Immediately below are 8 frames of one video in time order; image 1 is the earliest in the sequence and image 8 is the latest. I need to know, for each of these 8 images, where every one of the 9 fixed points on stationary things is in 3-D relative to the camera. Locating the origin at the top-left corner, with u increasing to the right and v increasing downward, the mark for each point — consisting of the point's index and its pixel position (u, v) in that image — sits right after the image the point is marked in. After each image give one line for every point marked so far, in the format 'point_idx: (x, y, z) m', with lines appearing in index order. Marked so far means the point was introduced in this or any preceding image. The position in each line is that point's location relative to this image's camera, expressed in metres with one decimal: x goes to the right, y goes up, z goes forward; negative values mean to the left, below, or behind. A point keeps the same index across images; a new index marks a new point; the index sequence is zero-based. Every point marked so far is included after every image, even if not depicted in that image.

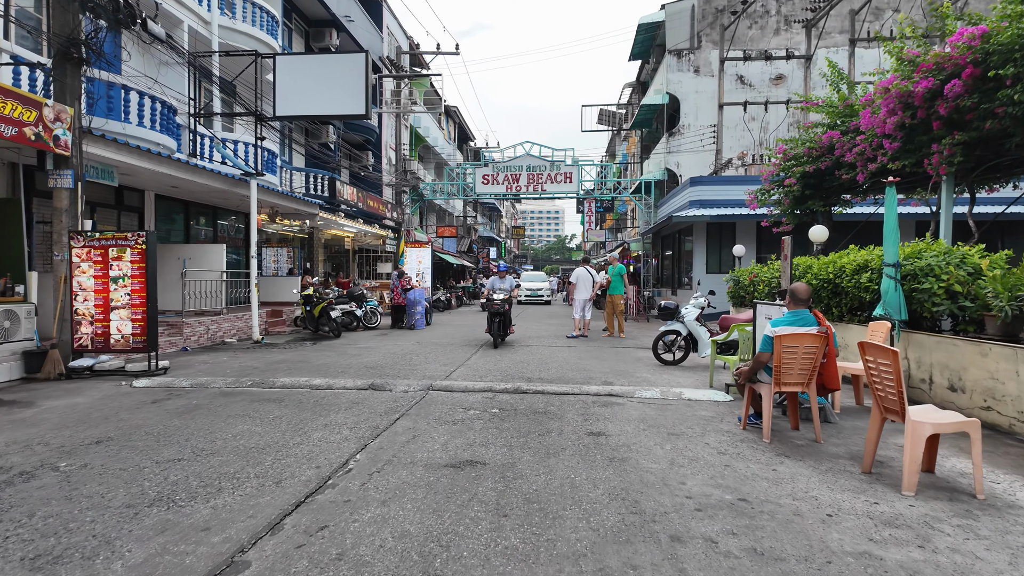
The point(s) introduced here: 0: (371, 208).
0: (-4.7, +2.7, +19.7) m
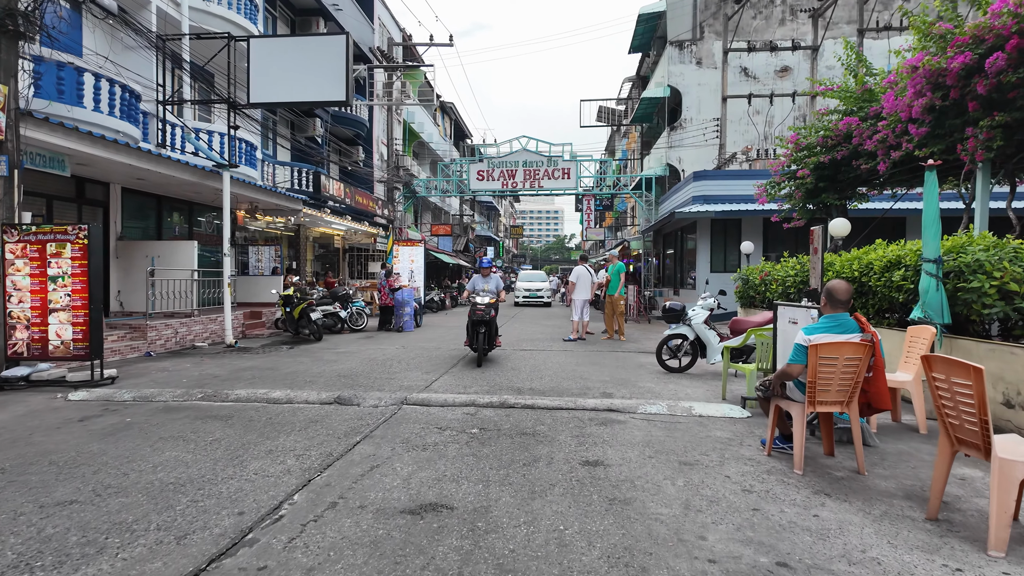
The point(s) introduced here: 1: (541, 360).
0: (-4.8, +2.7, +18.9) m
1: (+0.5, -1.1, +8.7) m
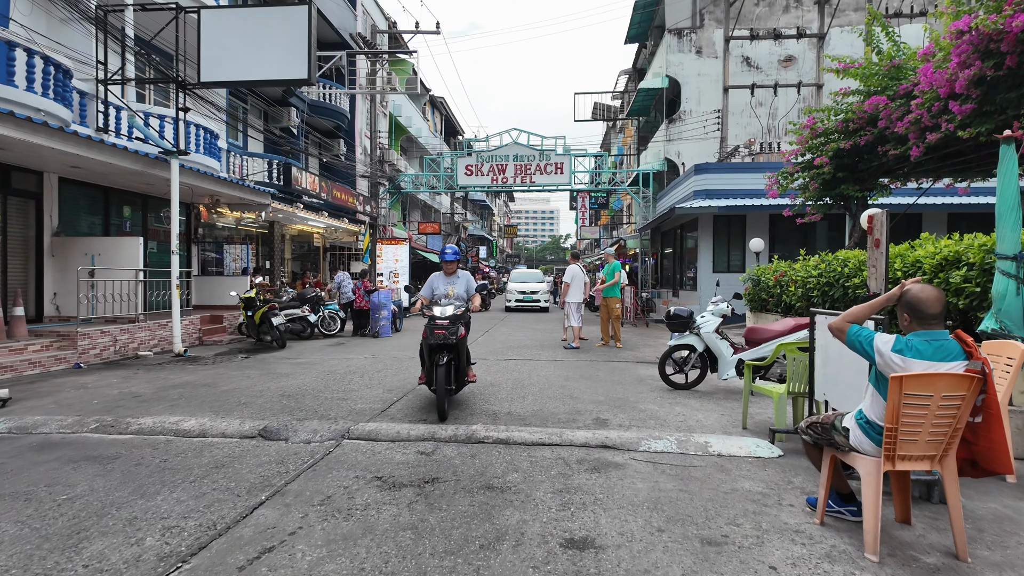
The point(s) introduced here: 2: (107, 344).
0: (-5.2, +2.6, +17.7) m
1: (+0.2, -1.1, +7.5) m
2: (-6.0, -0.8, +8.7) m
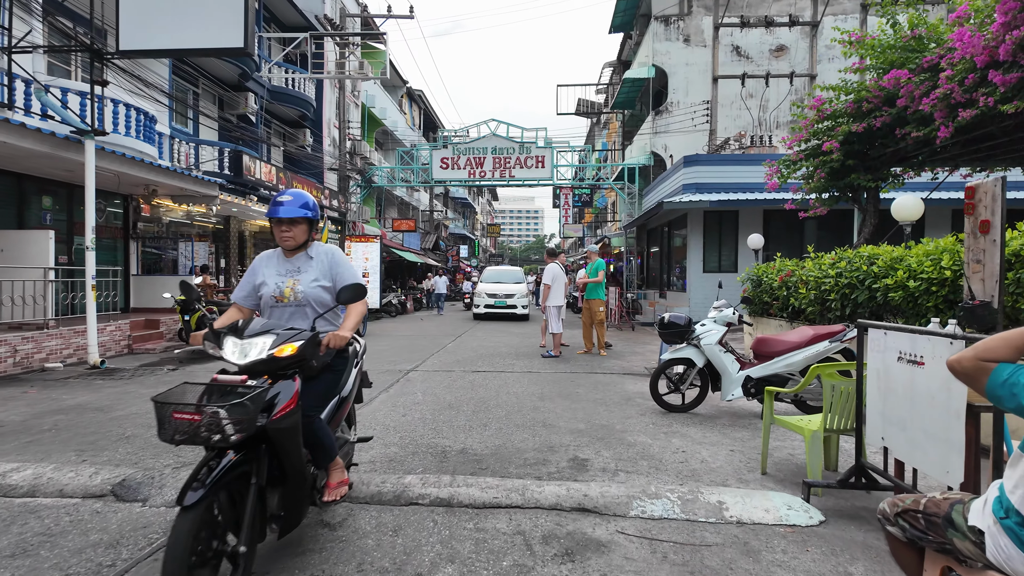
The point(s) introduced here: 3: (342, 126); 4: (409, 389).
0: (-5.8, +2.6, +16.4) m
1: (-0.2, -1.1, +6.4) m
2: (-6.4, -0.8, +7.4) m
3: (-5.5, +5.3, +19.3) m
4: (-1.1, -1.1, +6.5) m
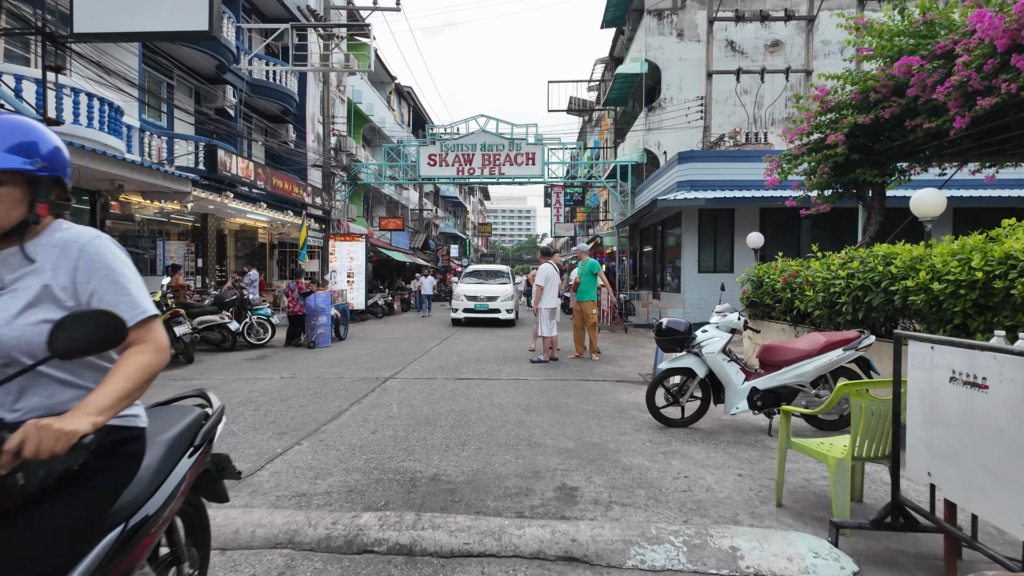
0: (-6.1, +2.6, +15.9) m
1: (-0.3, -1.1, +5.9) m
2: (-6.5, -0.9, +6.8) m
3: (-5.8, +5.2, +18.7) m
4: (-1.3, -1.1, +6.0) m
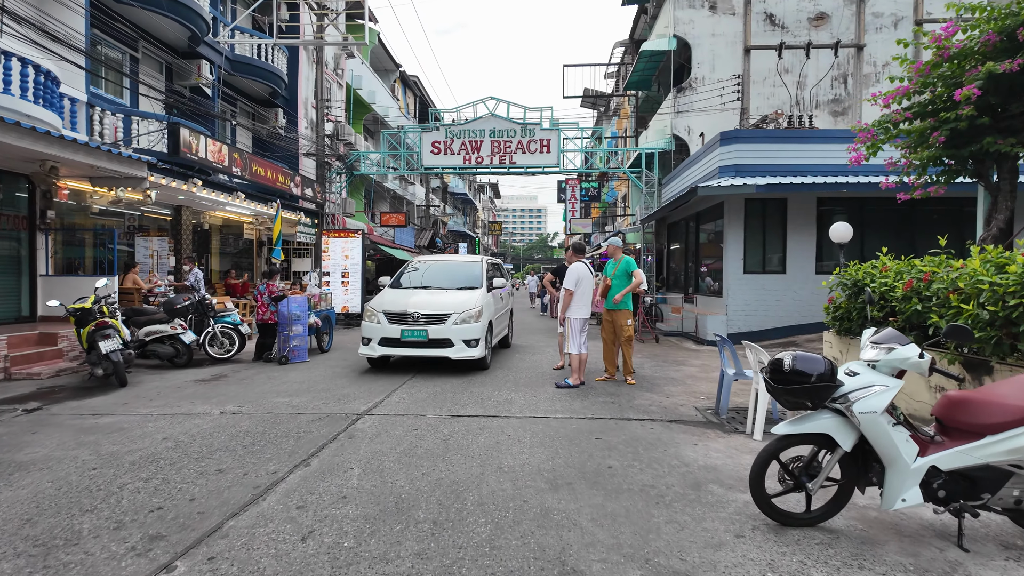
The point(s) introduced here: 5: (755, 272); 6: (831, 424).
0: (-5.8, +2.6, +14.1) m
1: (-0.2, -1.2, +4.0) m
2: (-6.4, -0.9, +5.1) m
3: (-5.5, +5.2, +16.9) m
4: (-1.2, -1.2, +4.1) m
5: (+4.6, +0.3, +11.3) m
6: (+1.5, -0.7, +2.9) m
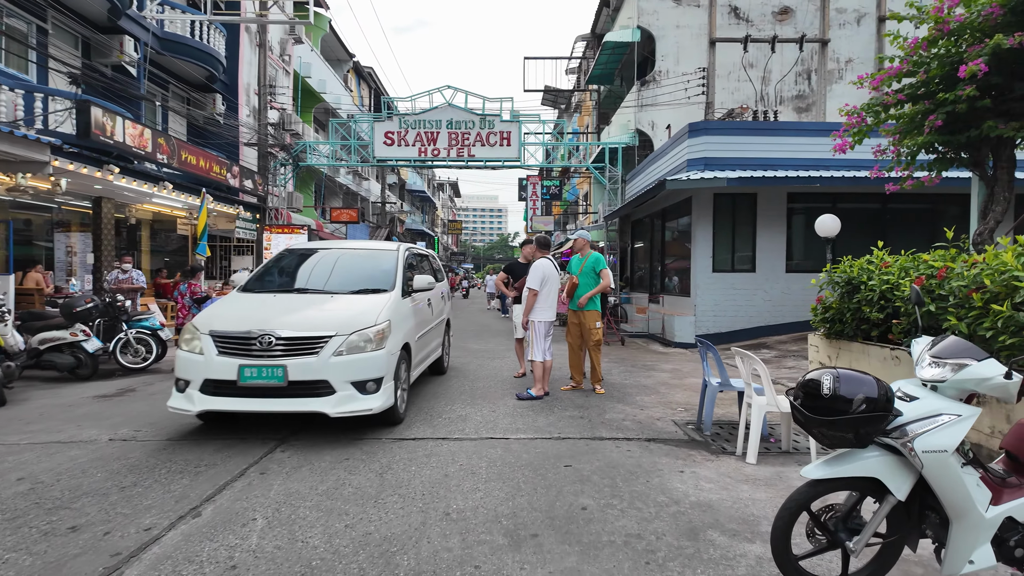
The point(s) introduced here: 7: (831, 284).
0: (-6.7, +2.6, +12.9) m
1: (-0.5, -1.2, +3.2) m
2: (-6.7, -0.9, +3.8) m
3: (-6.6, +5.2, +15.7) m
4: (-1.4, -1.2, +3.2) m
5: (+3.9, +0.3, +10.8) m
6: (+1.3, -0.6, +2.2) m
7: (+2.9, 0.0, +5.3) m
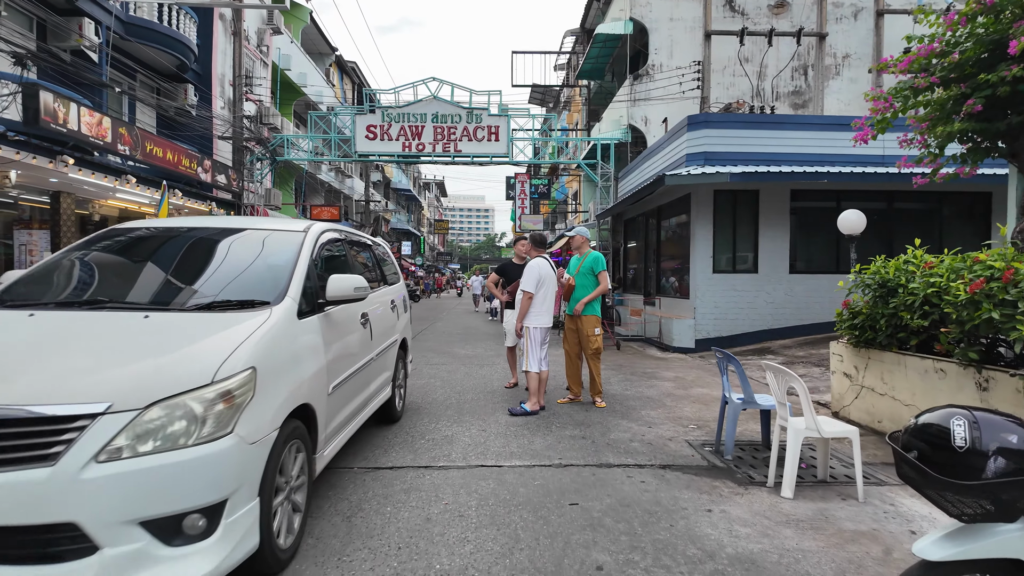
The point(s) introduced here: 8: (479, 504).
0: (-6.9, +2.5, +12.1) m
1: (-0.5, -1.2, +2.5) m
2: (-6.7, -0.9, +3.0) m
3: (-6.9, +5.2, +14.9) m
4: (-1.4, -1.2, +2.6) m
5: (+3.7, +0.3, +10.2) m
6: (+1.4, -0.7, +1.6) m
7: (+2.8, 0.0, +4.7) m
8: (-0.2, -1.2, +3.3) m
